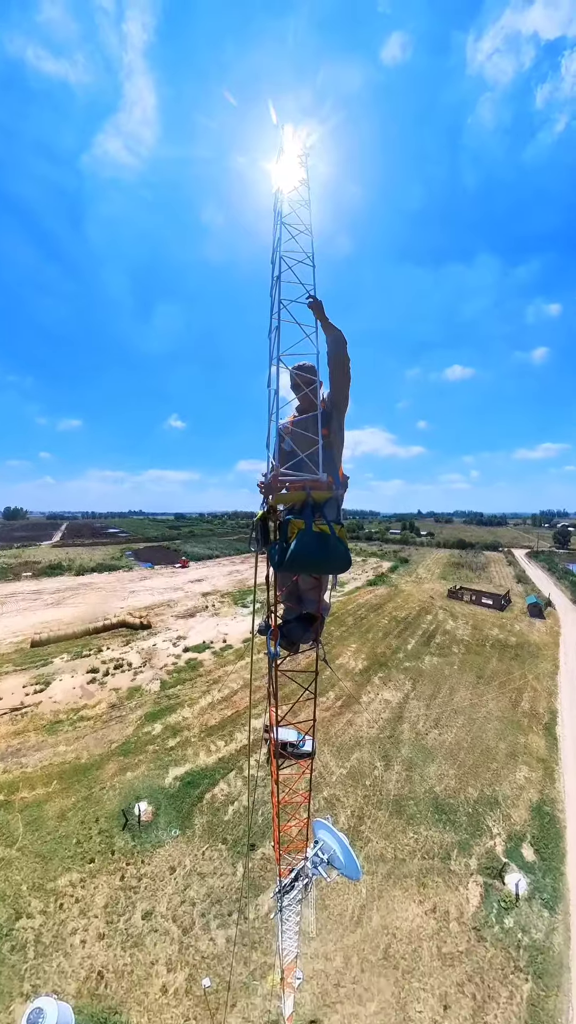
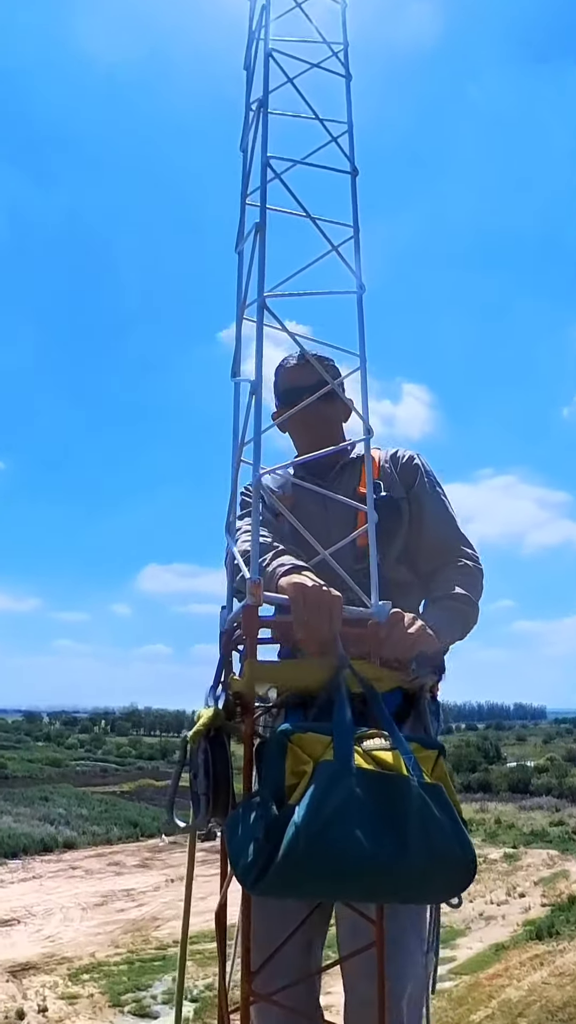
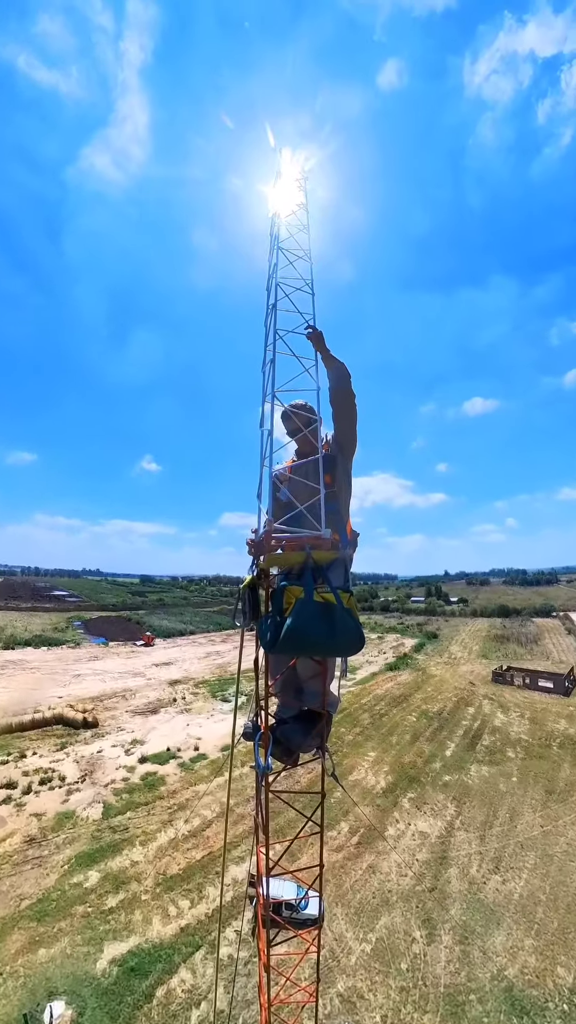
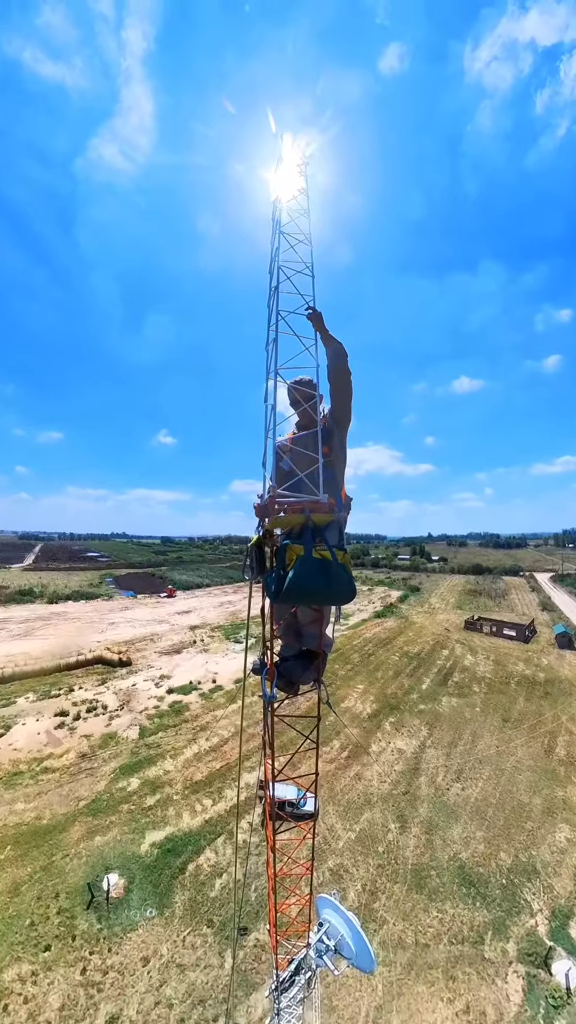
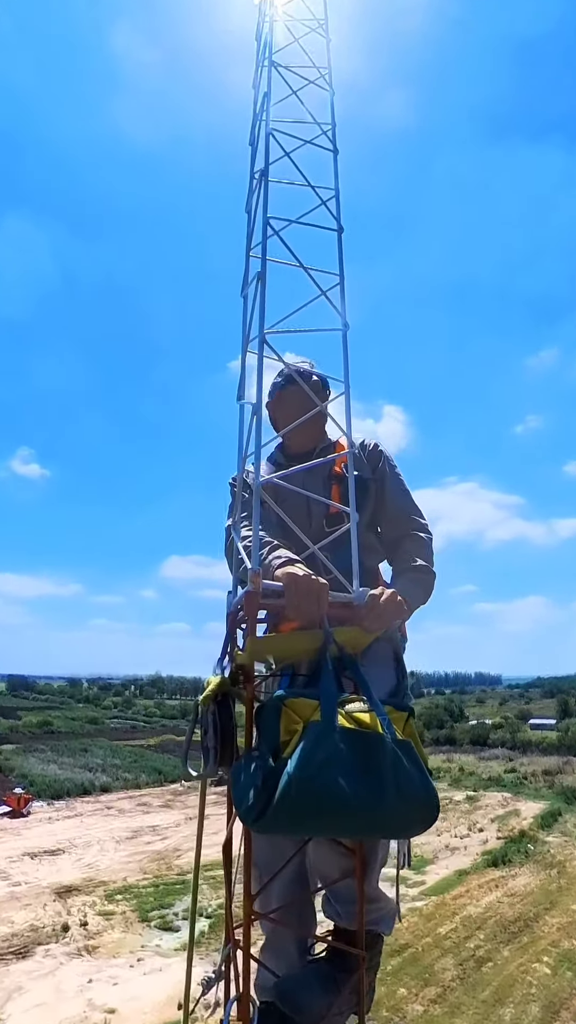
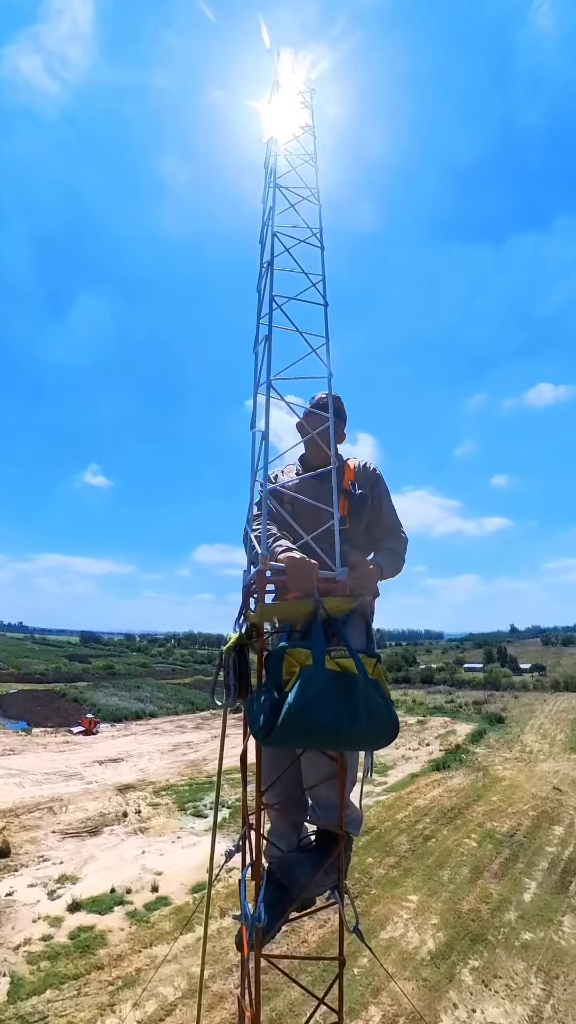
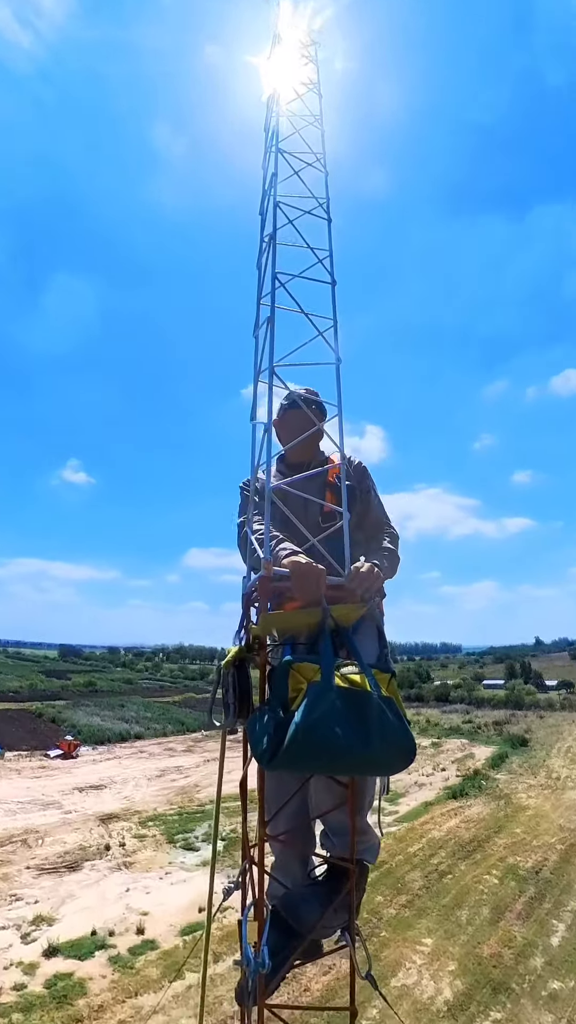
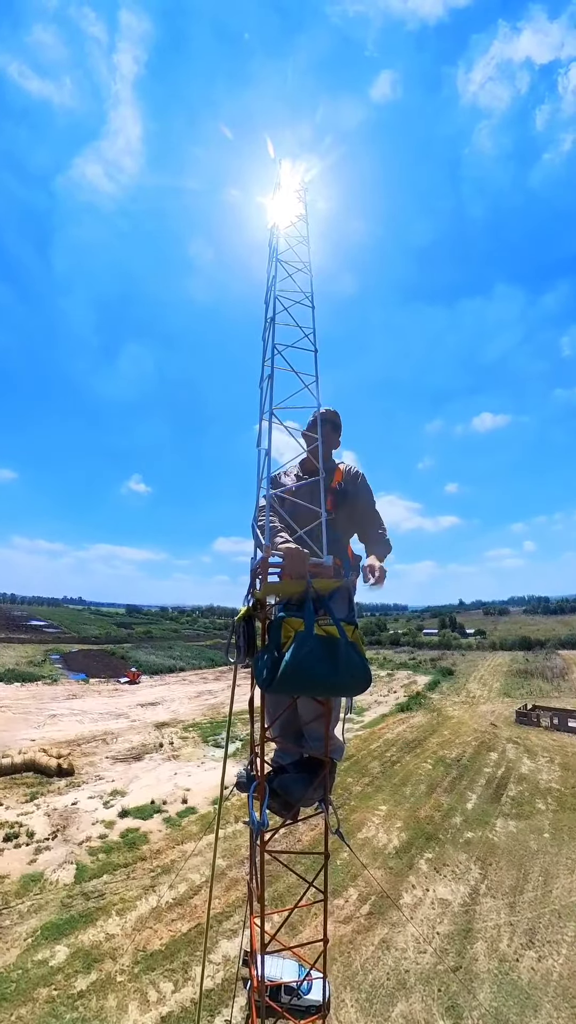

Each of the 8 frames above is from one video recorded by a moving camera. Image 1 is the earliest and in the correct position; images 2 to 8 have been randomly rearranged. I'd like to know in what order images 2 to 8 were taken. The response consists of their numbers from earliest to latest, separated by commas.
4, 3, 8, 6, 7, 5, 2
